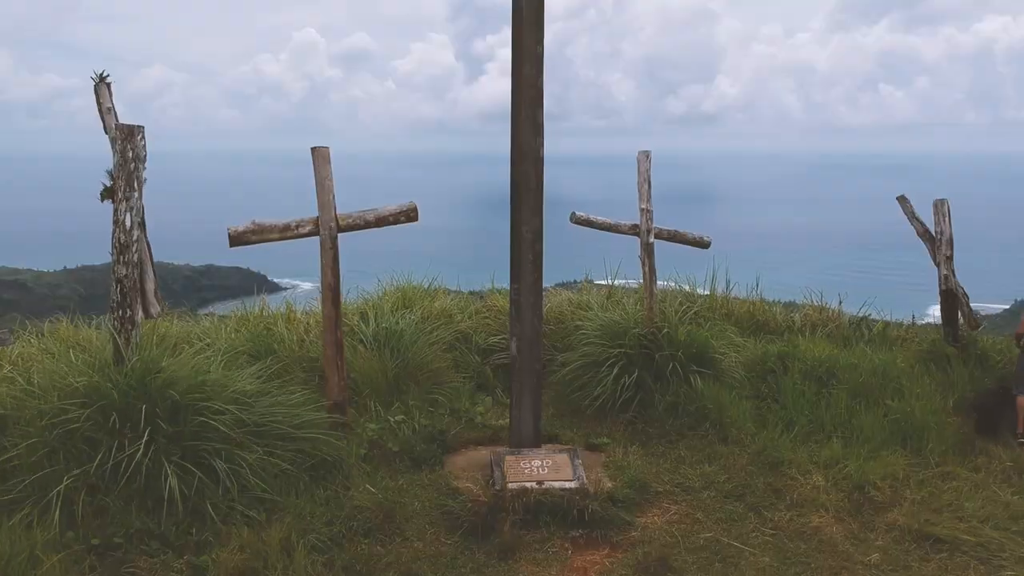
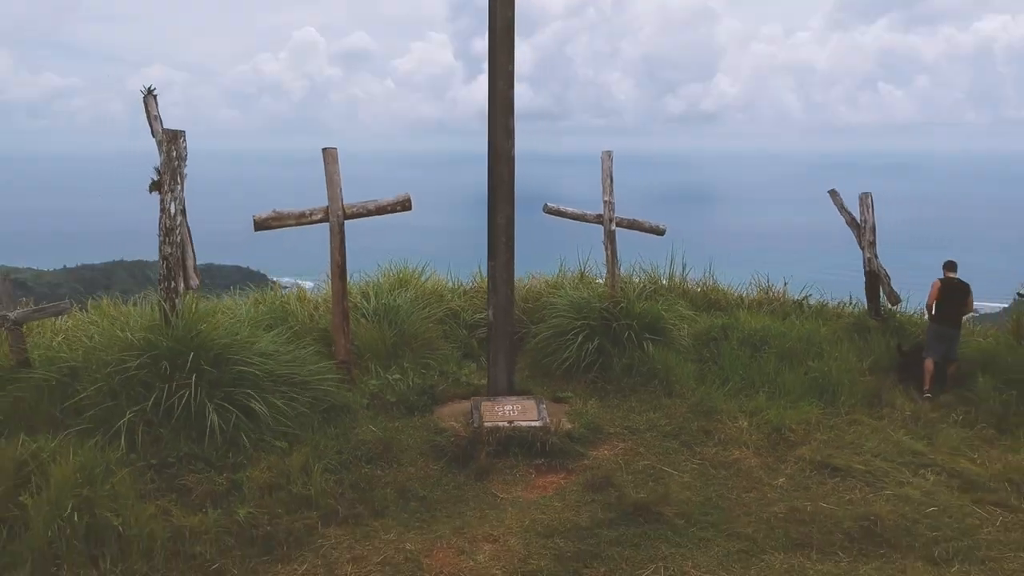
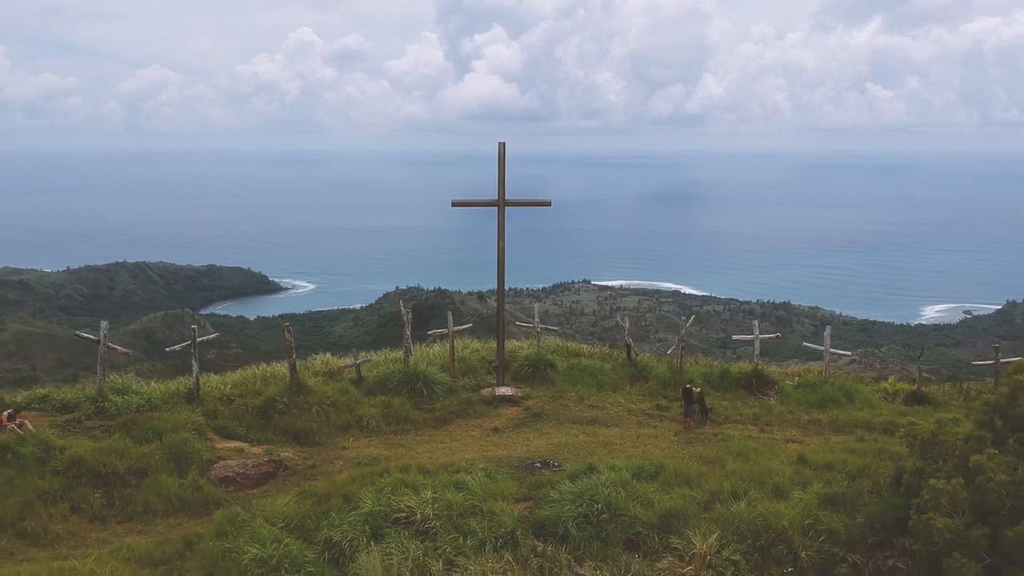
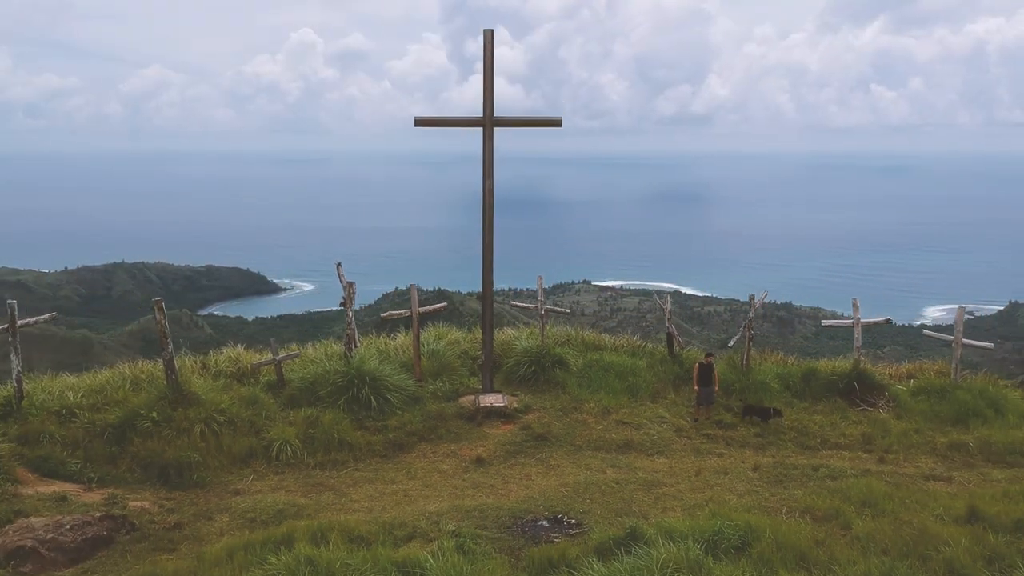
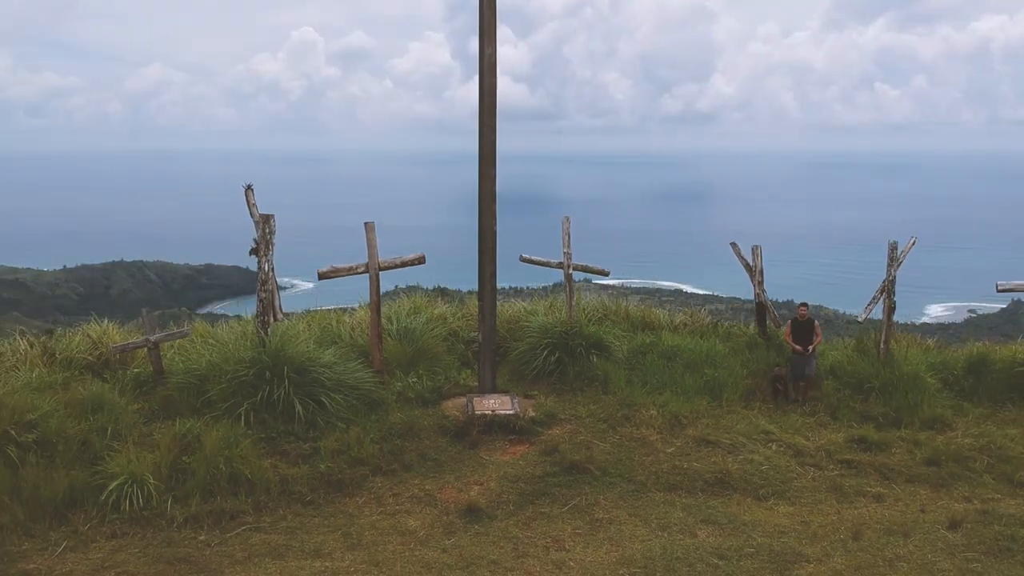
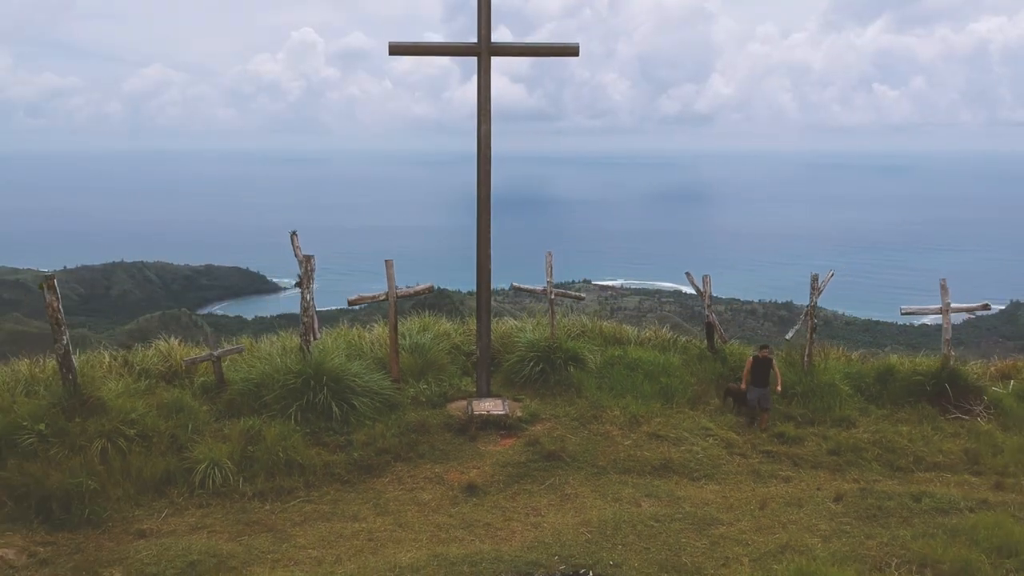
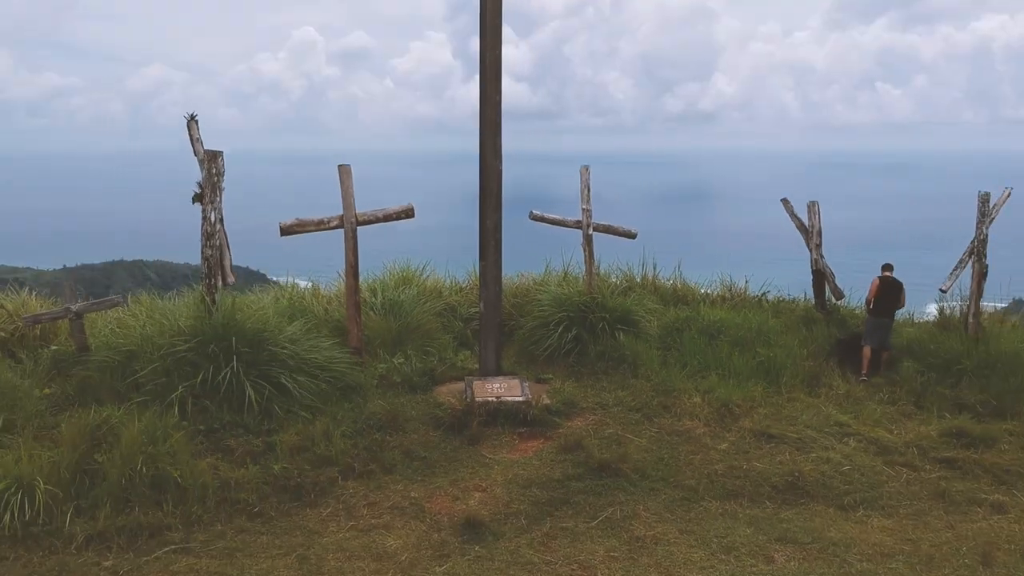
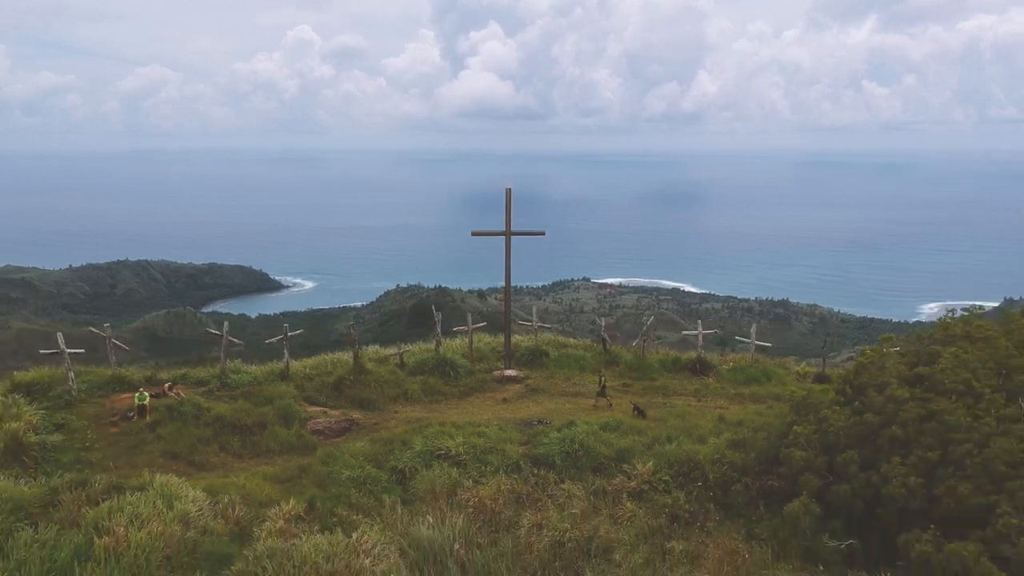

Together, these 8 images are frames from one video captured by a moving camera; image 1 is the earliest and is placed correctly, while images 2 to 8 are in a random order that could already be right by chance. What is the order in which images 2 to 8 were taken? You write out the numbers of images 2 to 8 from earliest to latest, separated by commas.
2, 7, 5, 6, 4, 3, 8
